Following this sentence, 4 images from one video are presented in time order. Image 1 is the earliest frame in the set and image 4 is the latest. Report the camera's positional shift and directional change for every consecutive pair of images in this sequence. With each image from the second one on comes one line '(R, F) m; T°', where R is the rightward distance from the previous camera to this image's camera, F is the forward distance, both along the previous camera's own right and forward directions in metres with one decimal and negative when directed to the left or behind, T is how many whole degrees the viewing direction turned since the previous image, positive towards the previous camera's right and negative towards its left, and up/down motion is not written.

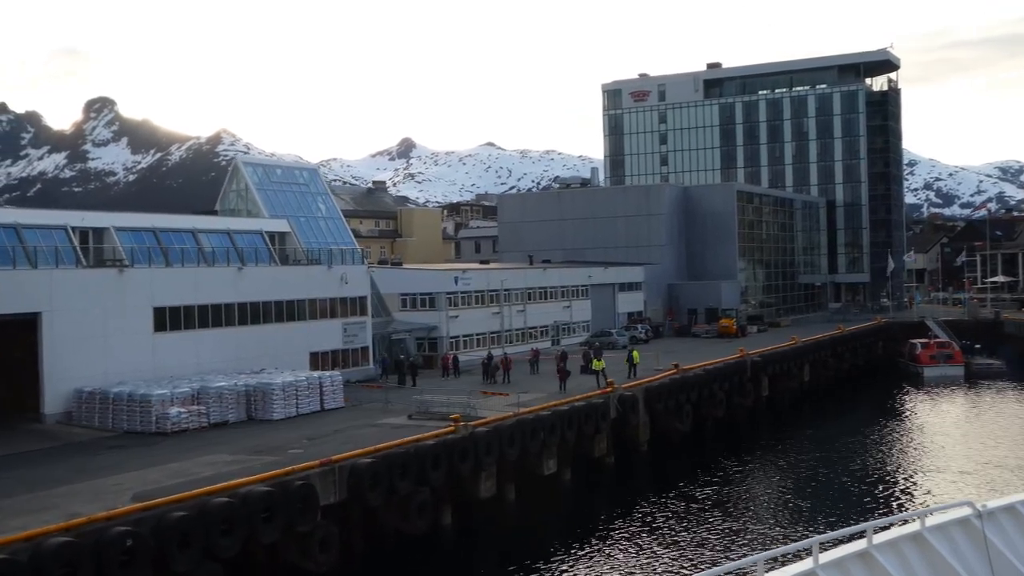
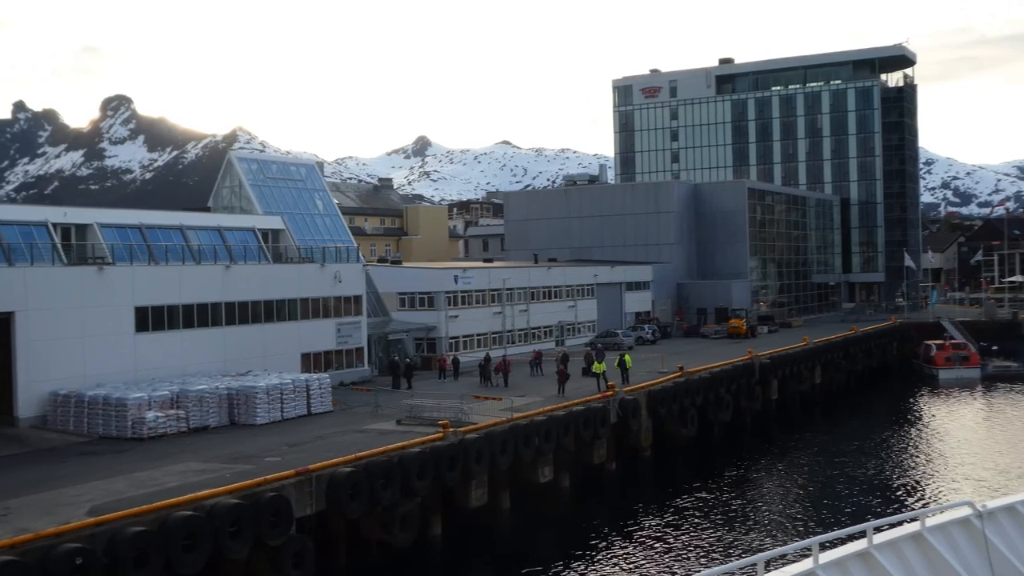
(+0.6, +1.2) m; -1°
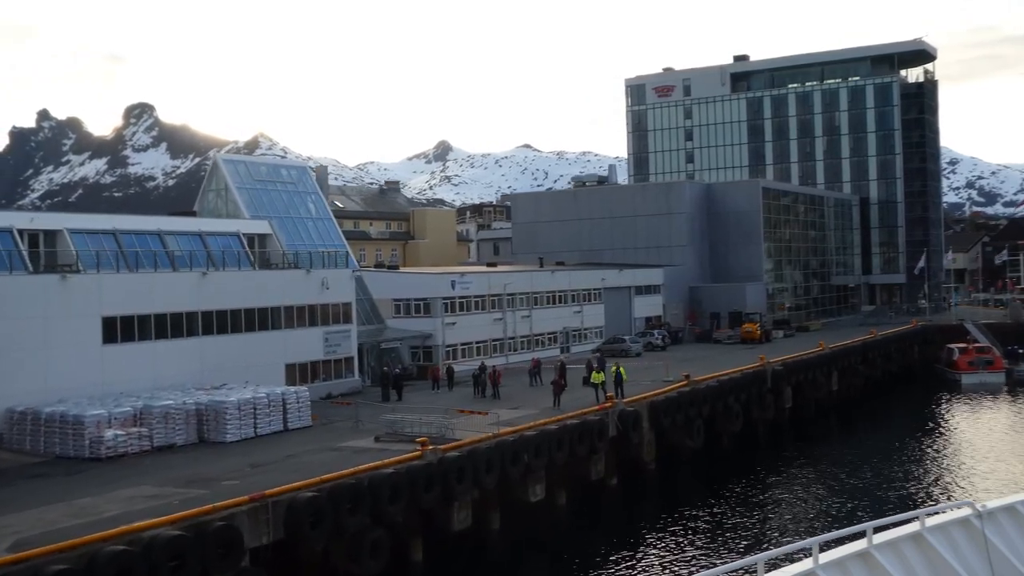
(+0.9, +1.7) m; -1°
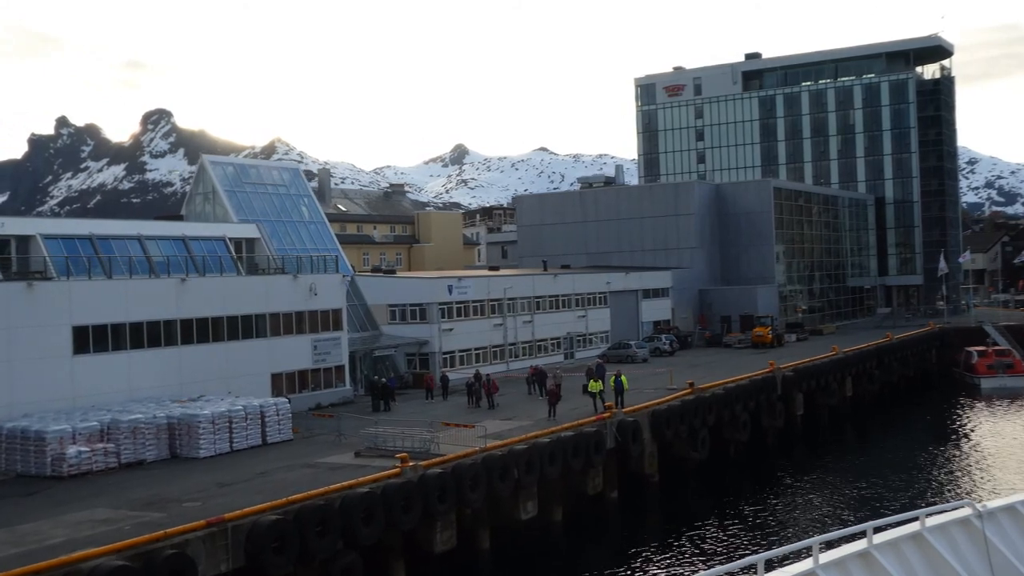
(+0.7, +1.4) m; -1°
